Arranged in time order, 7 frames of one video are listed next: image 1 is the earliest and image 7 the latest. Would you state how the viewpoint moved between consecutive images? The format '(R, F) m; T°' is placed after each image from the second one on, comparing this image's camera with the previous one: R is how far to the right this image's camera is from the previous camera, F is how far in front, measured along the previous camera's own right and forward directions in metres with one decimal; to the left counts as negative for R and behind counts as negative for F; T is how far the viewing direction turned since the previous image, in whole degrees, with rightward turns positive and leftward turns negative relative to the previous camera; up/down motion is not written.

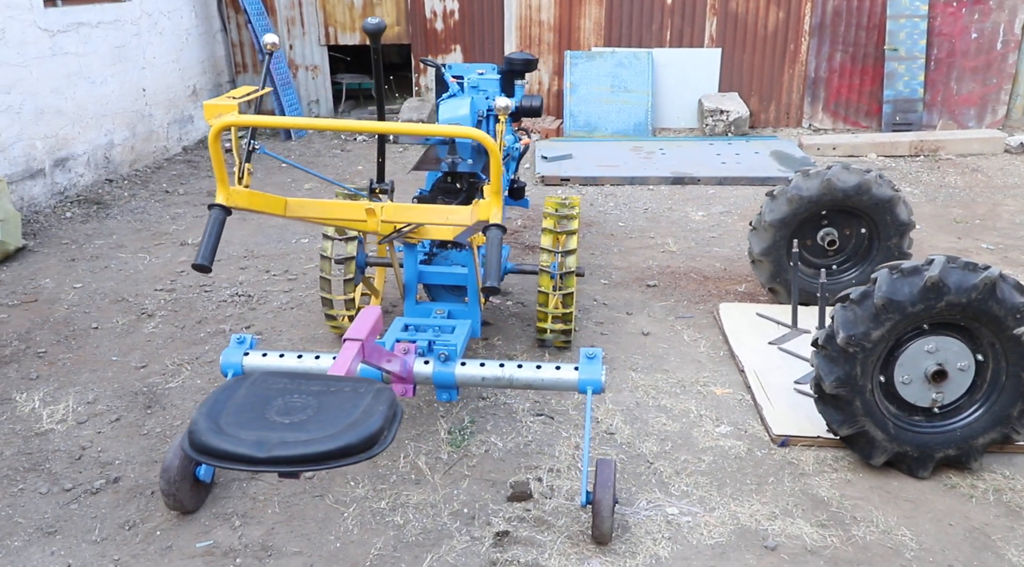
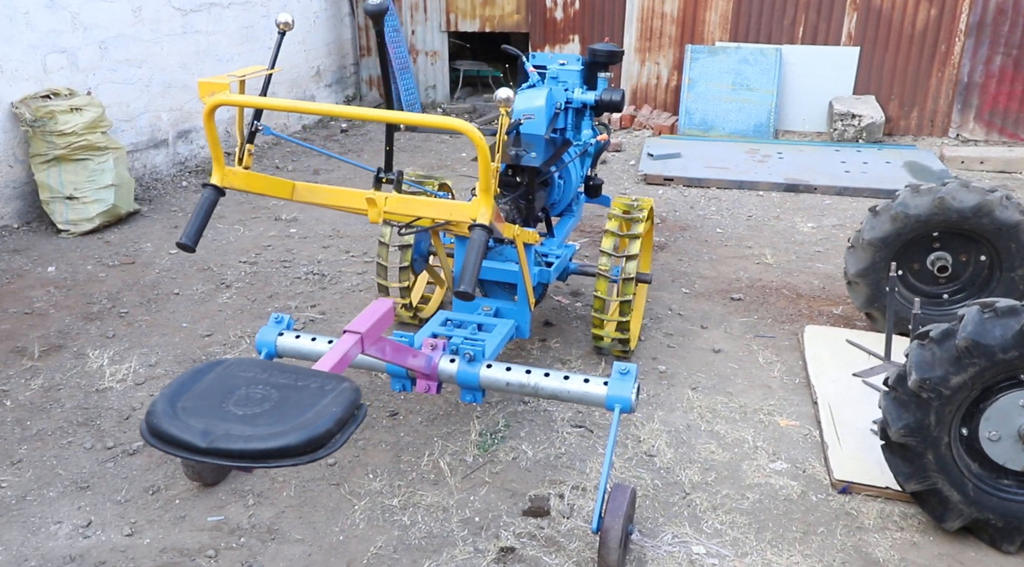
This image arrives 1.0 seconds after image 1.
(+0.3, +0.2) m; -10°
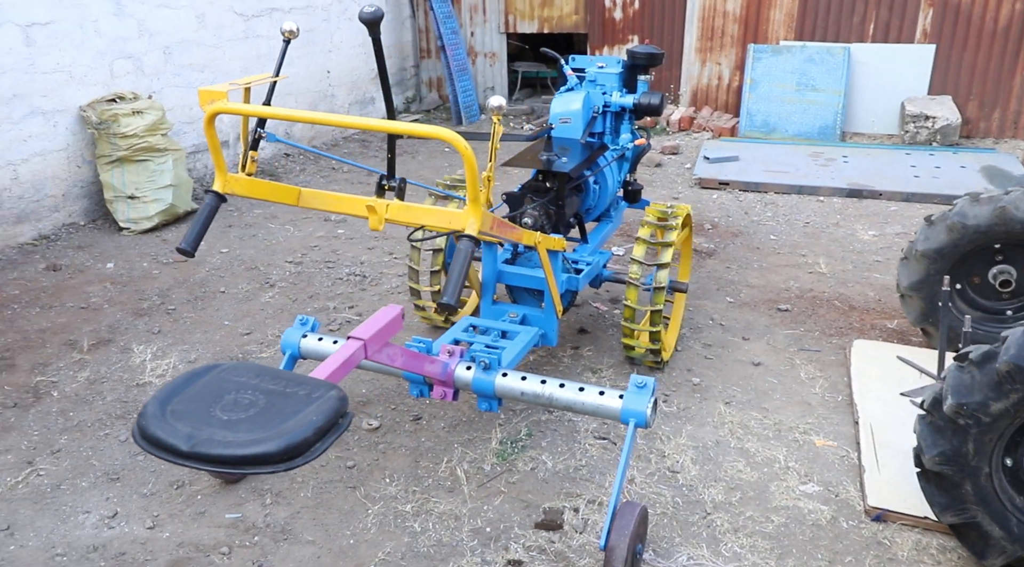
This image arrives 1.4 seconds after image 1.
(+0.2, 0.0) m; -5°
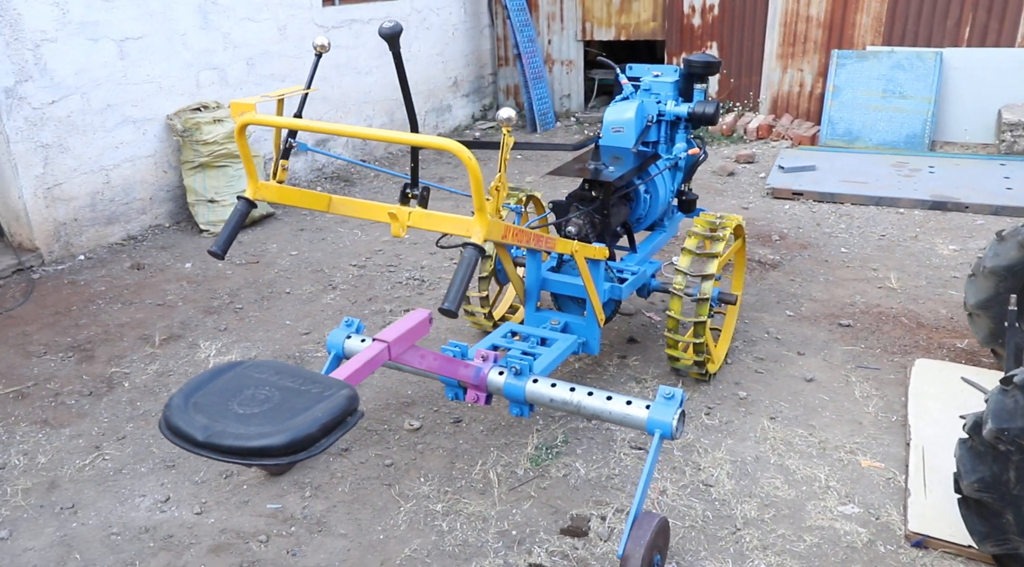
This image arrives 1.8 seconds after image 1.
(+0.2, 0.0) m; -6°
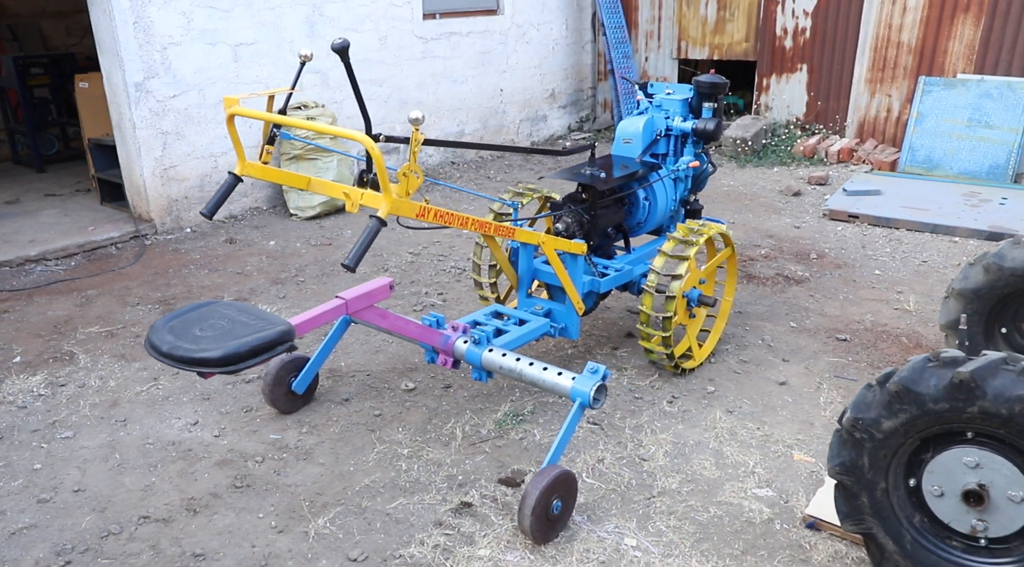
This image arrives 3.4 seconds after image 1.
(+0.6, -0.3) m; -10°
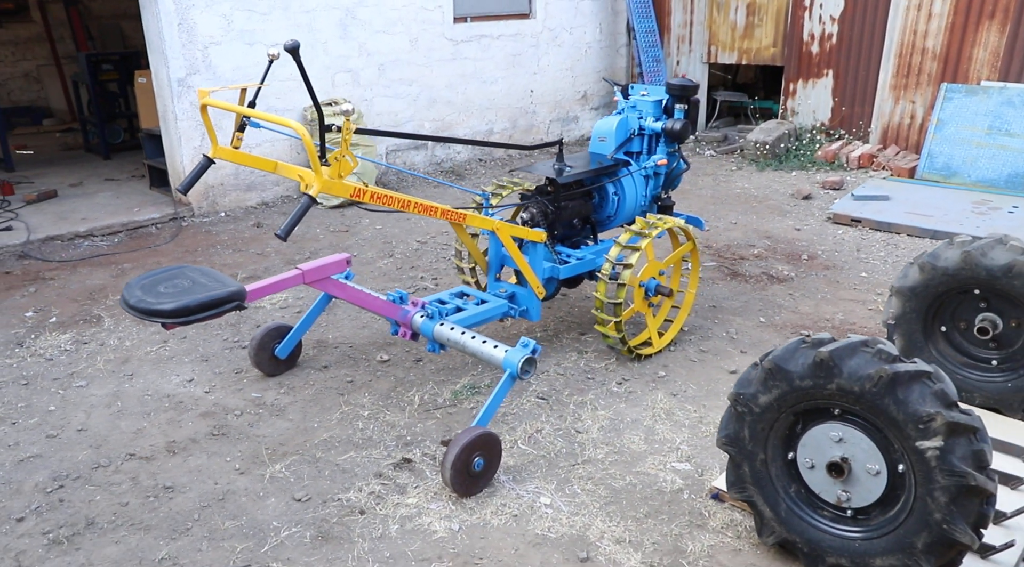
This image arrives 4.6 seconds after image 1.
(+0.5, -0.3) m; -5°
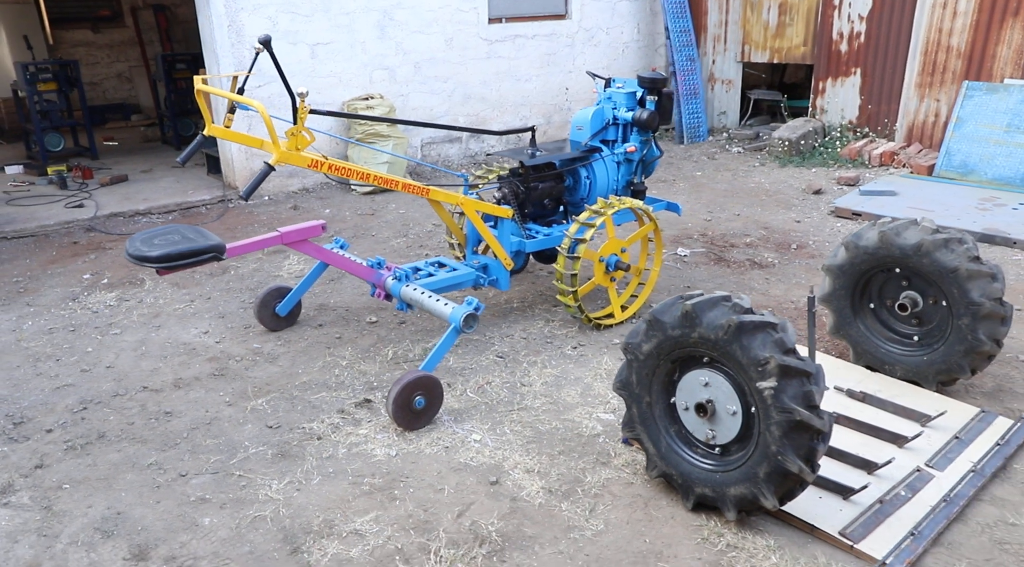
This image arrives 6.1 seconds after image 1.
(+0.6, -0.4) m; -6°
